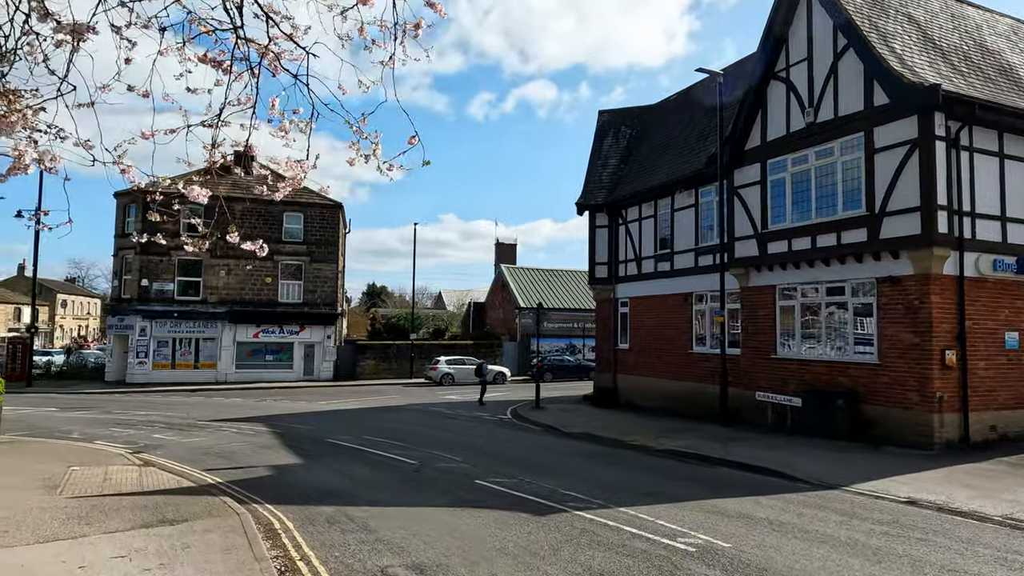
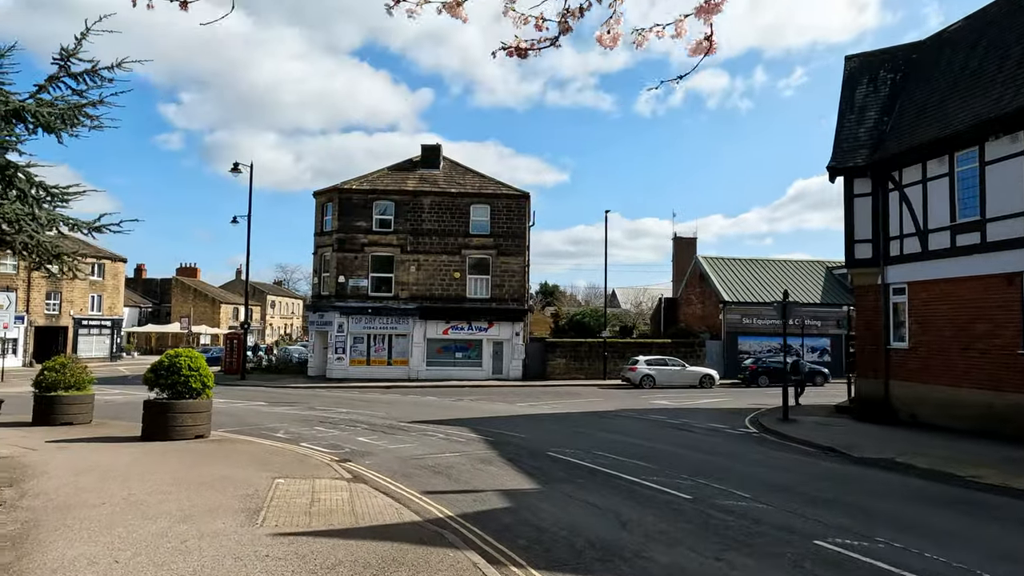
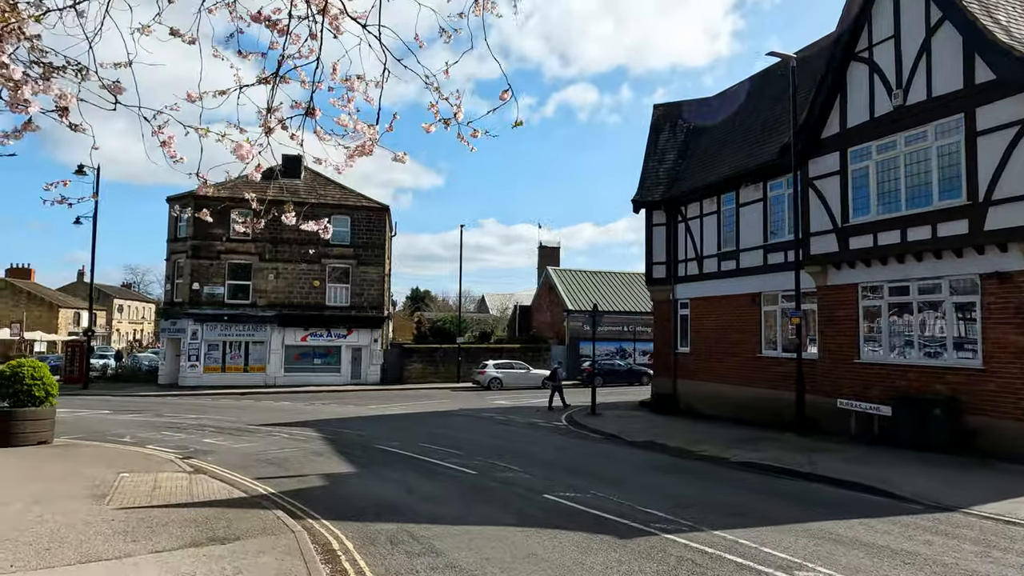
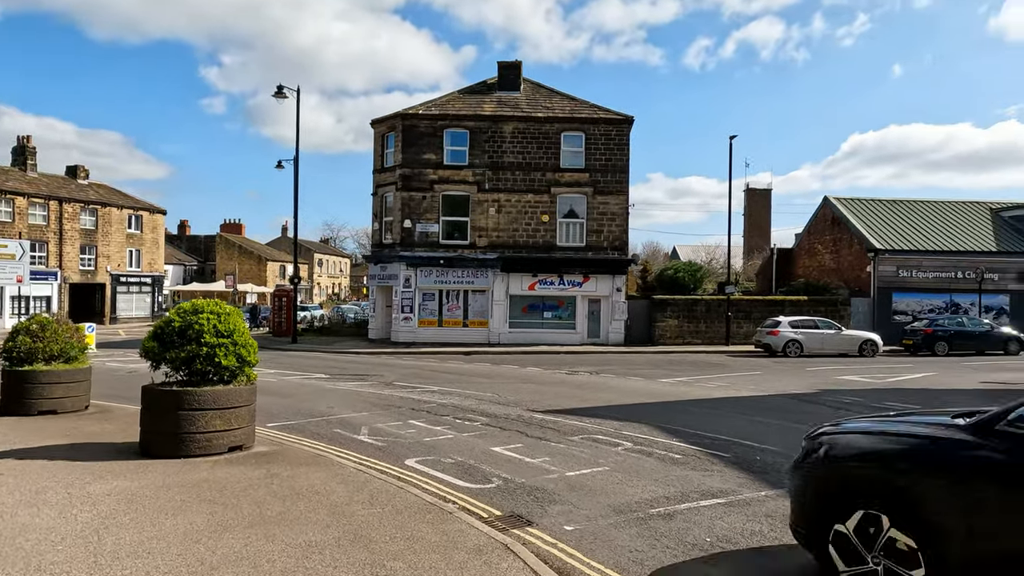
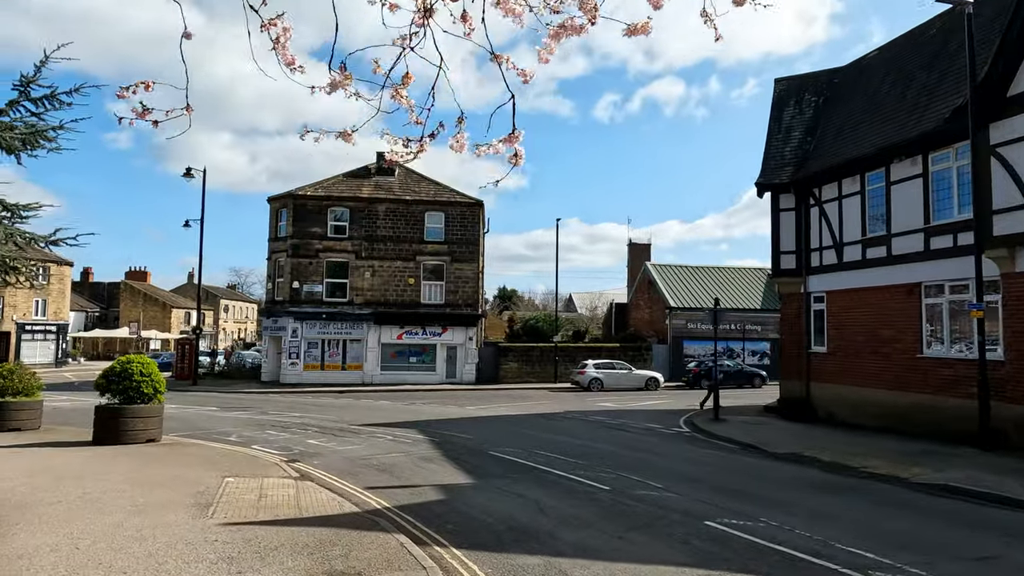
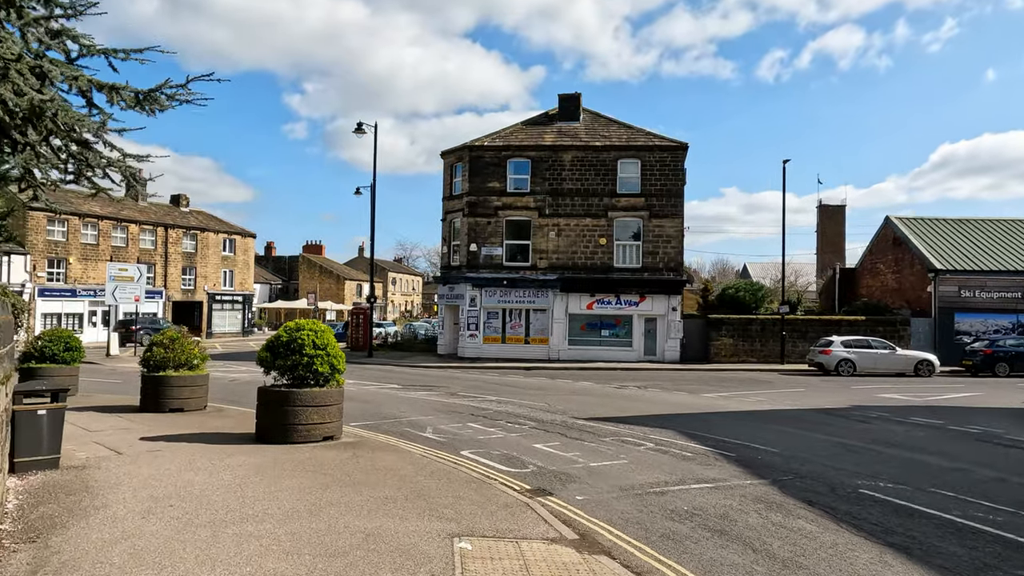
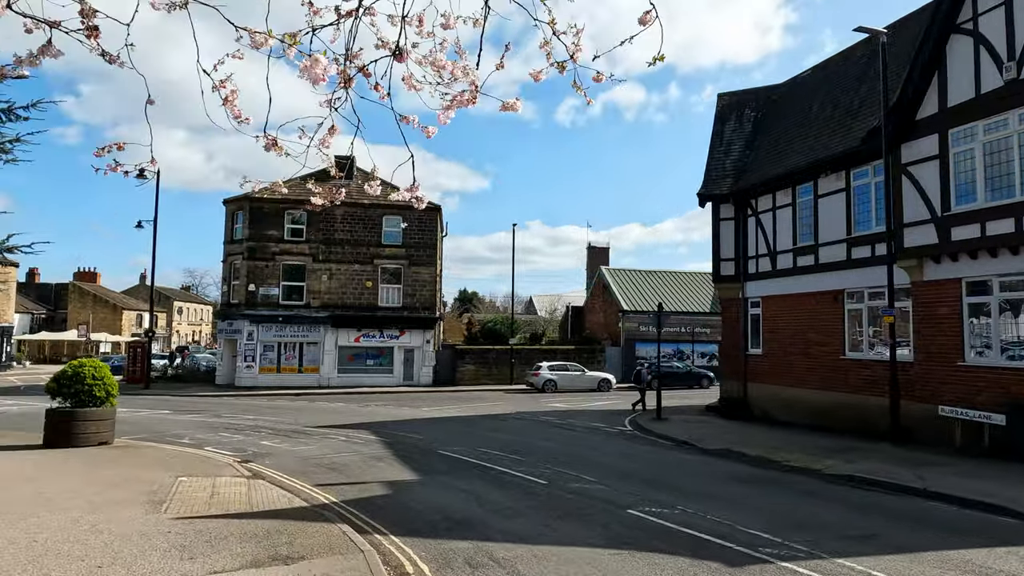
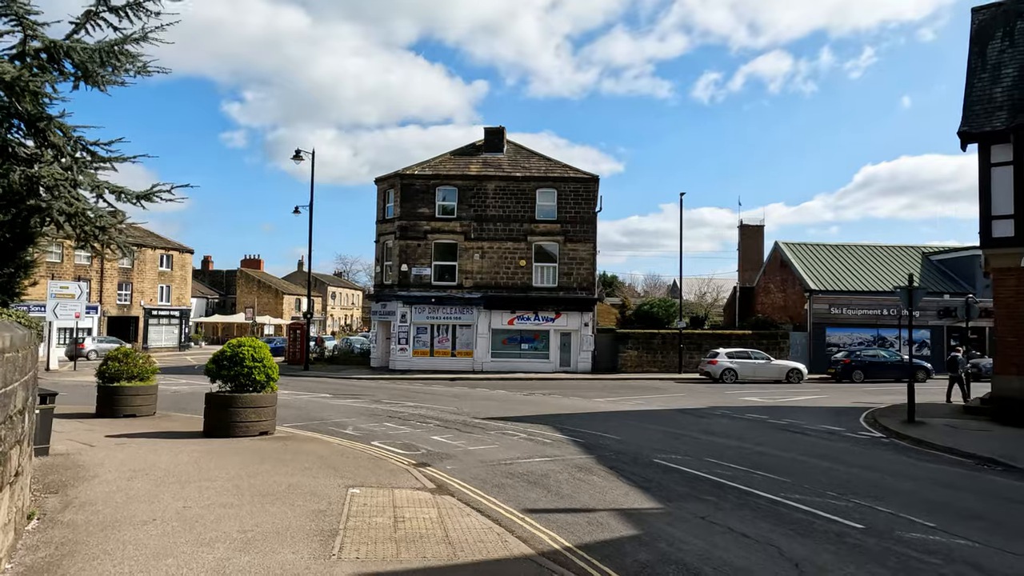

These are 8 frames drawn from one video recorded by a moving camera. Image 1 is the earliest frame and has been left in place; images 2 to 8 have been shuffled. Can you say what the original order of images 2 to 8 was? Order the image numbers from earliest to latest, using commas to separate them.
3, 7, 5, 2, 8, 6, 4
